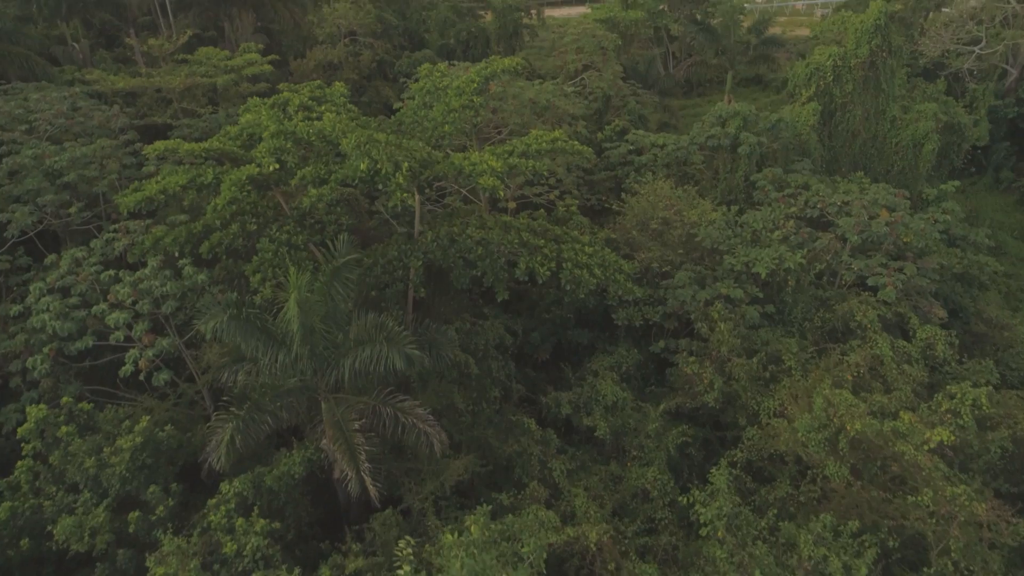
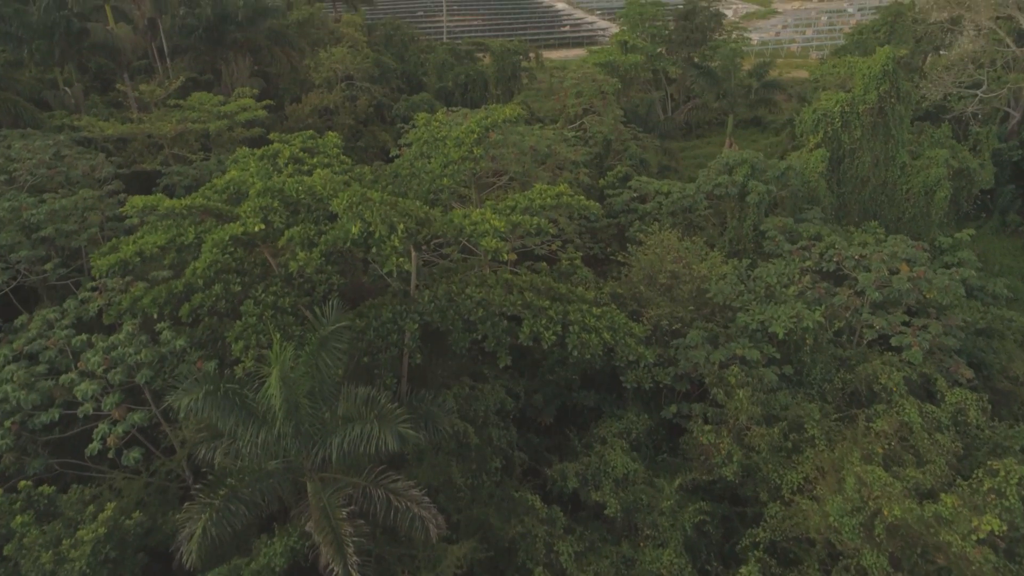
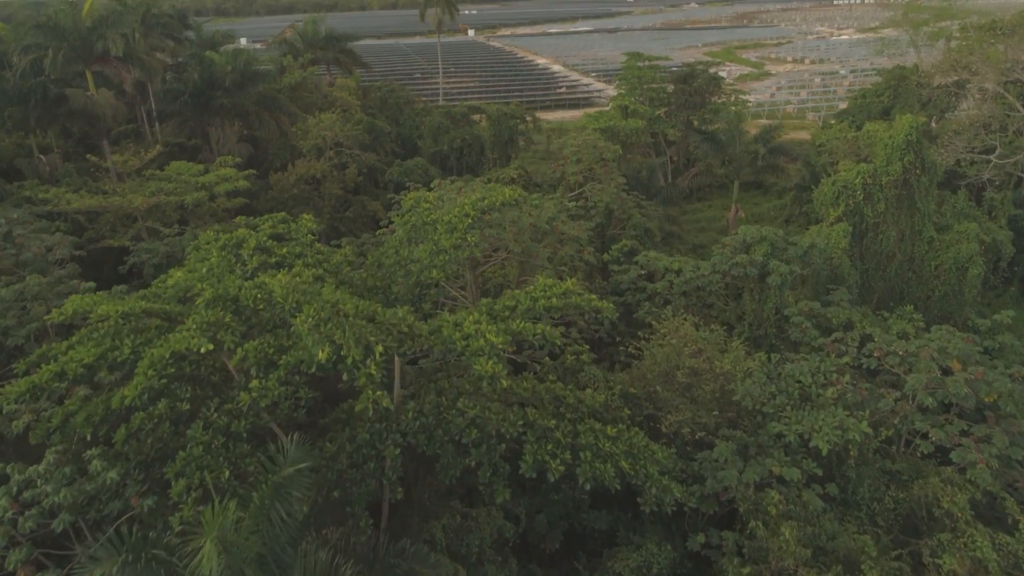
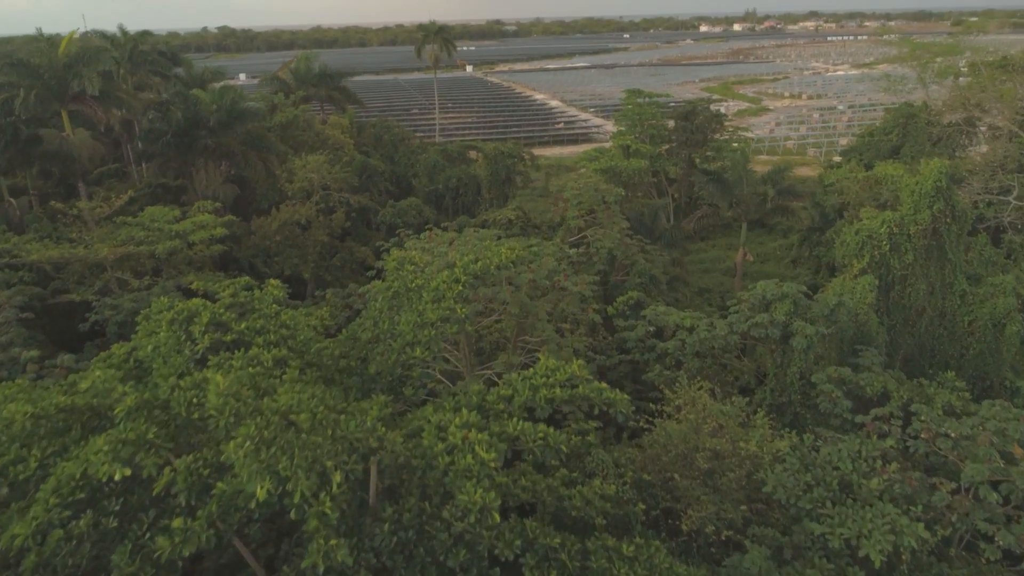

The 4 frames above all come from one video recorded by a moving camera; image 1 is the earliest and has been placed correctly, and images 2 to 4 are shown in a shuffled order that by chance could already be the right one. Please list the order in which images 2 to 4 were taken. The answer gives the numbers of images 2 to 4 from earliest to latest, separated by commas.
2, 3, 4
